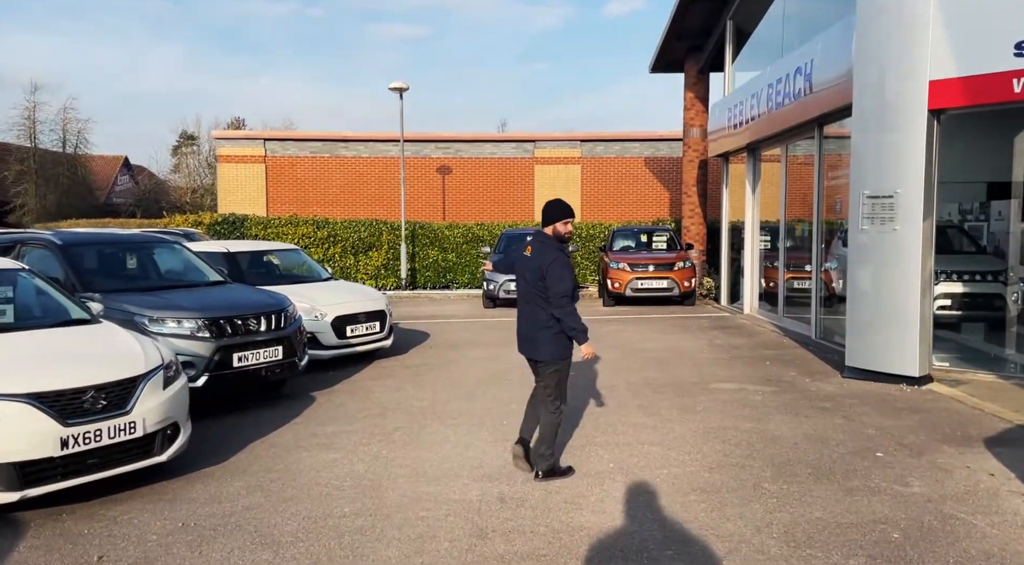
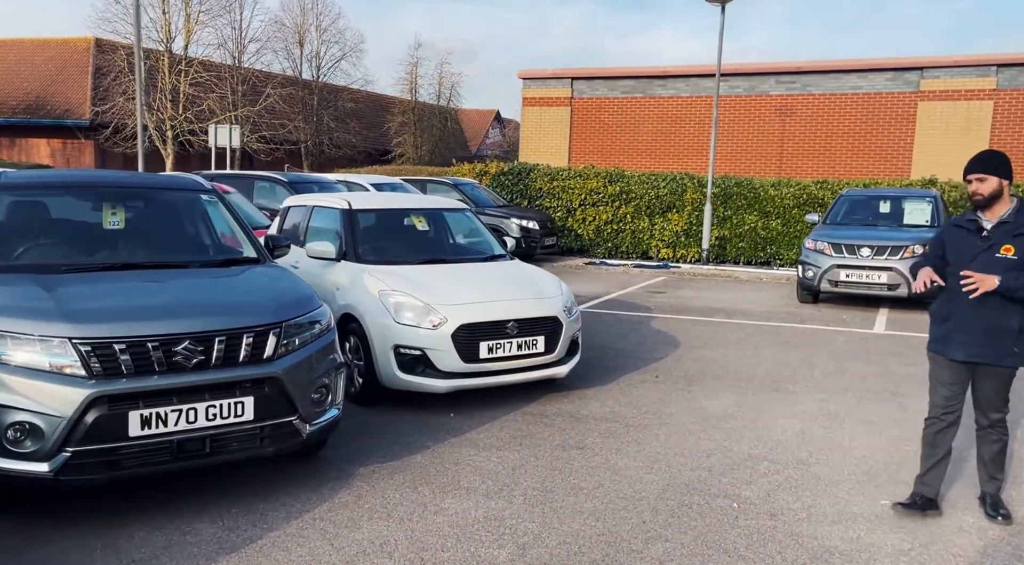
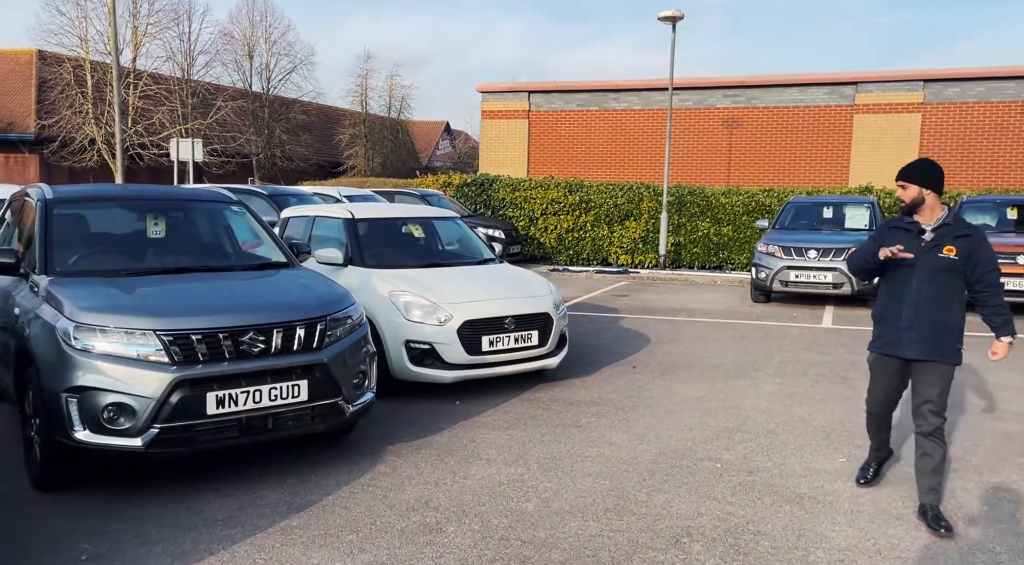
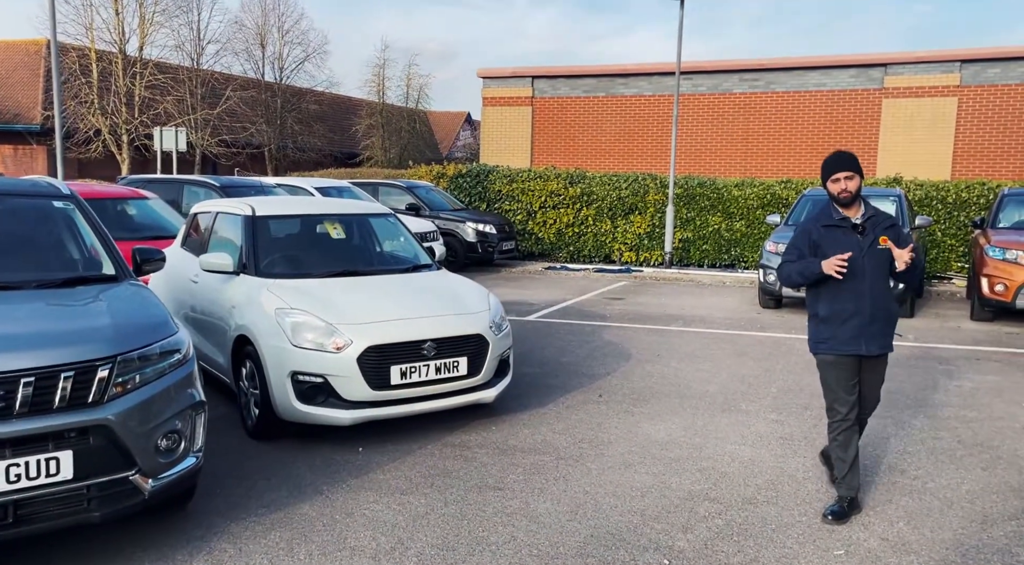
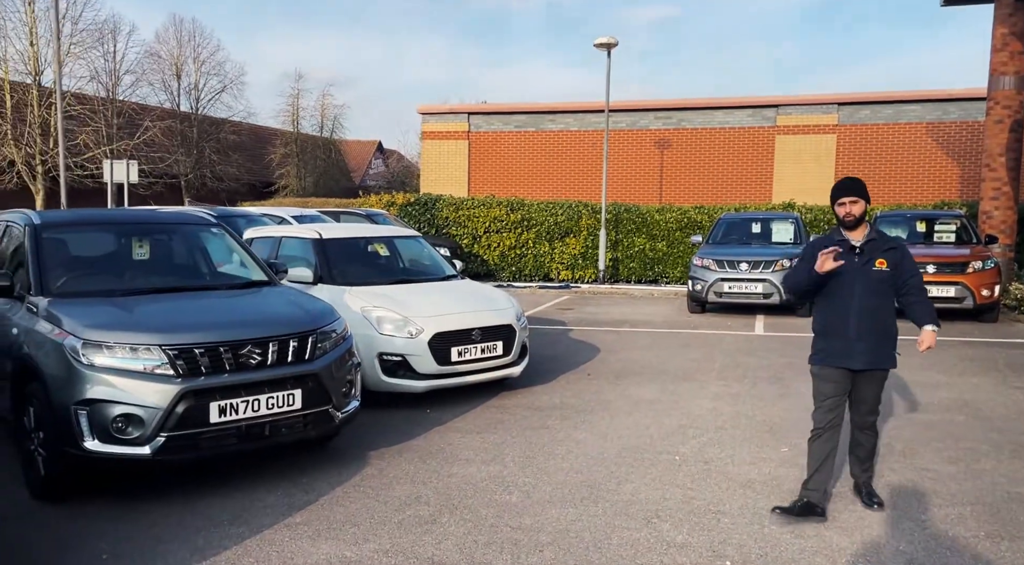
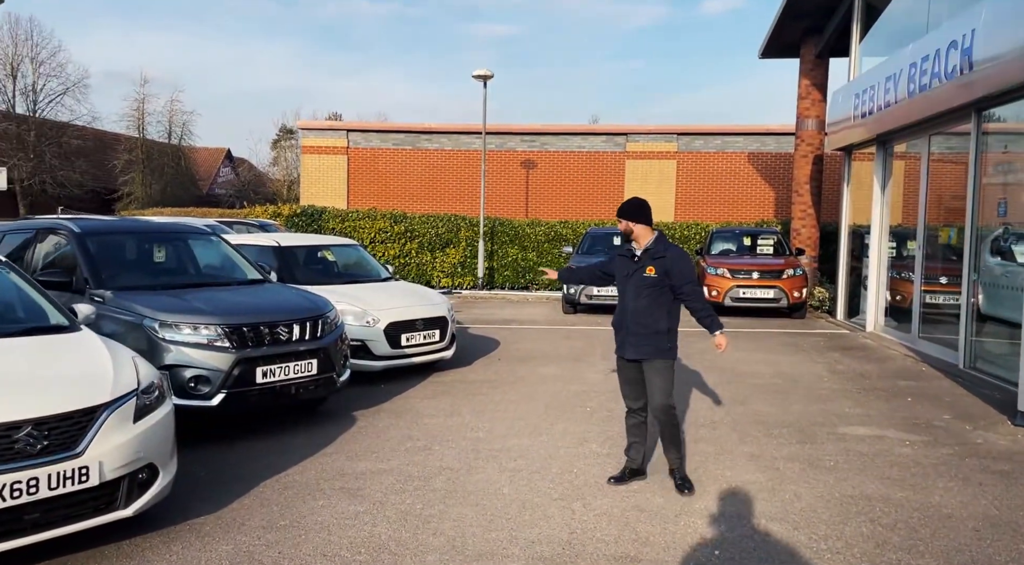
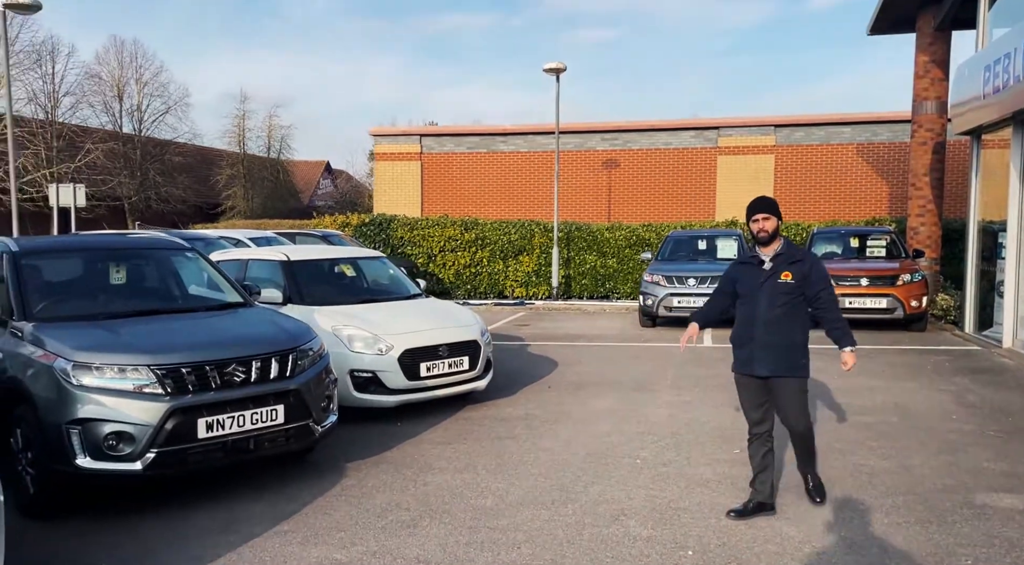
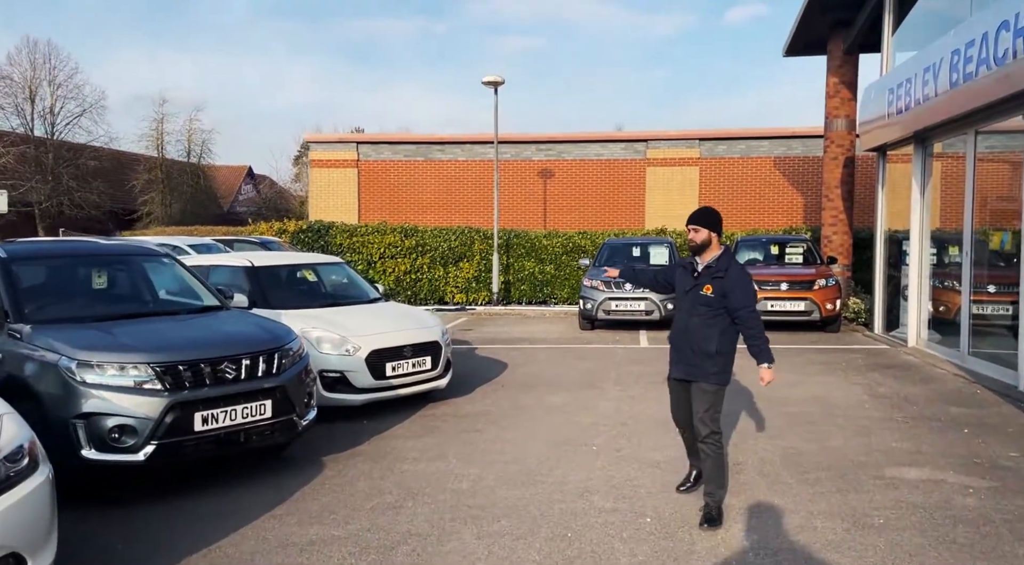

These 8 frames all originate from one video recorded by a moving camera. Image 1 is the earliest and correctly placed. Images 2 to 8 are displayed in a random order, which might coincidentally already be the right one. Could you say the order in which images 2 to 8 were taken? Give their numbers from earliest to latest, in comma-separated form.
6, 8, 7, 5, 3, 2, 4
